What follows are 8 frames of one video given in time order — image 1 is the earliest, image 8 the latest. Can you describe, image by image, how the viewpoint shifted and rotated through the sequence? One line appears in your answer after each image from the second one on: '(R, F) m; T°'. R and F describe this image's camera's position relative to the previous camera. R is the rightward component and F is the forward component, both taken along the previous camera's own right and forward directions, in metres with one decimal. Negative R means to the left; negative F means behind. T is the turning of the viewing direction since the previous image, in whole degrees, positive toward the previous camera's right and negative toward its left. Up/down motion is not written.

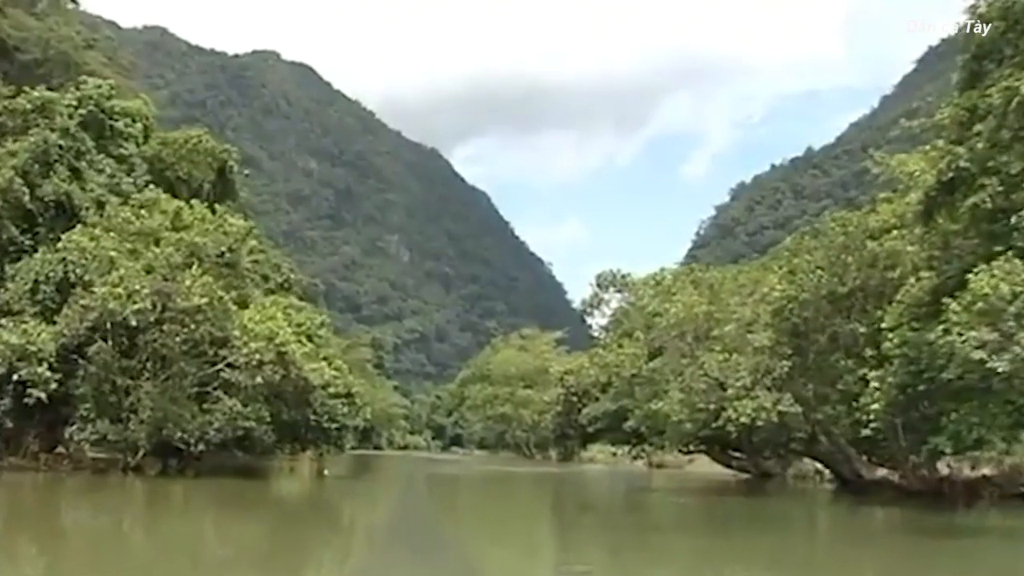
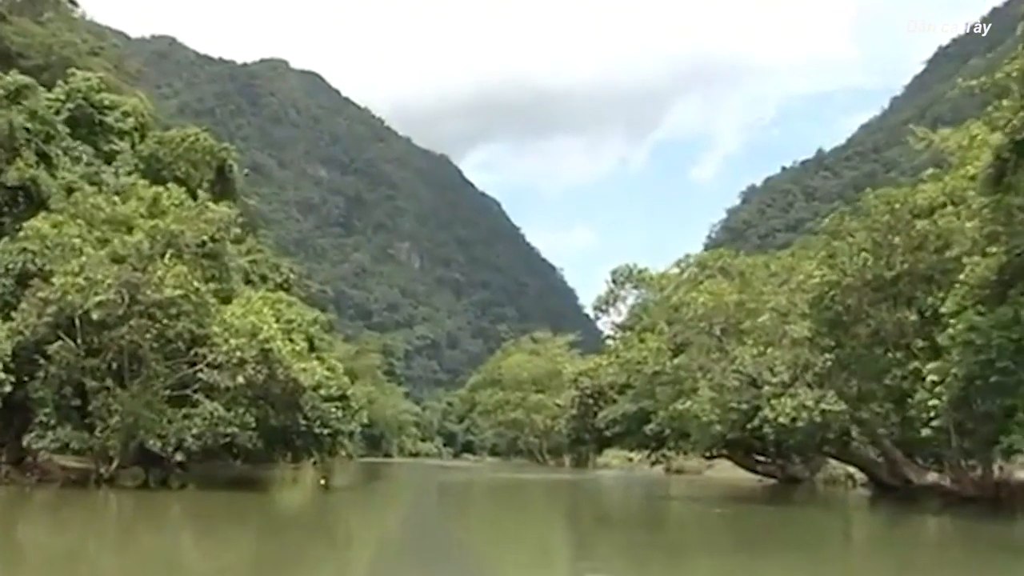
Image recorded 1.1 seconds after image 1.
(0.0, +2.5) m; -1°
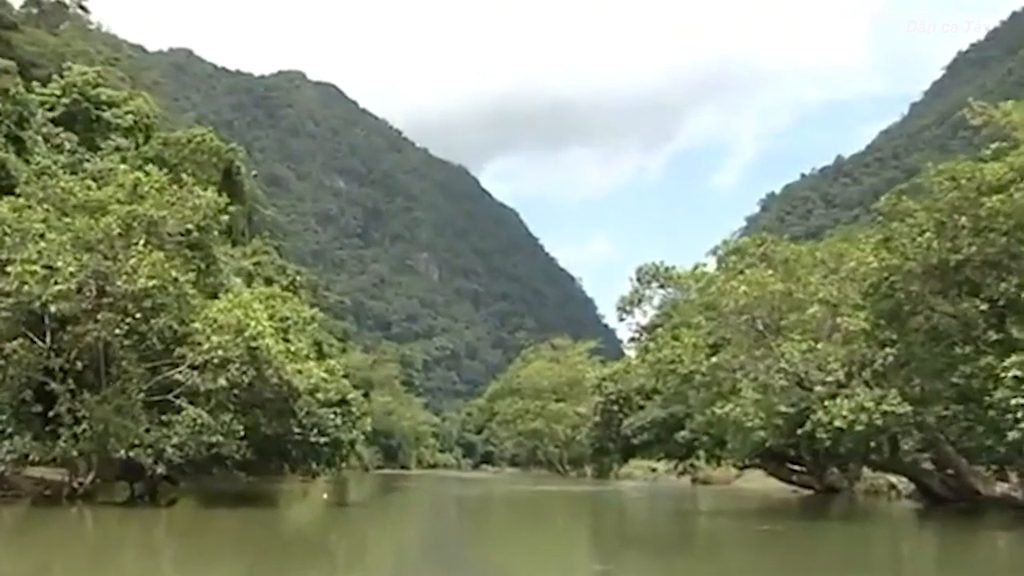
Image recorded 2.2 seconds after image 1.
(0.0, +2.6) m; -1°
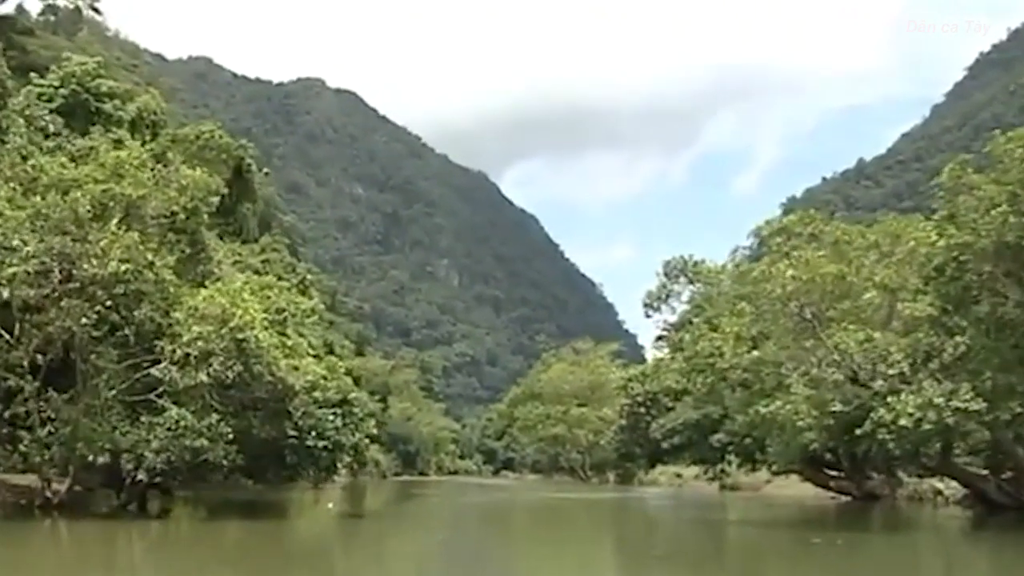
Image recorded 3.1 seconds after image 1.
(0.0, +2.3) m; -1°
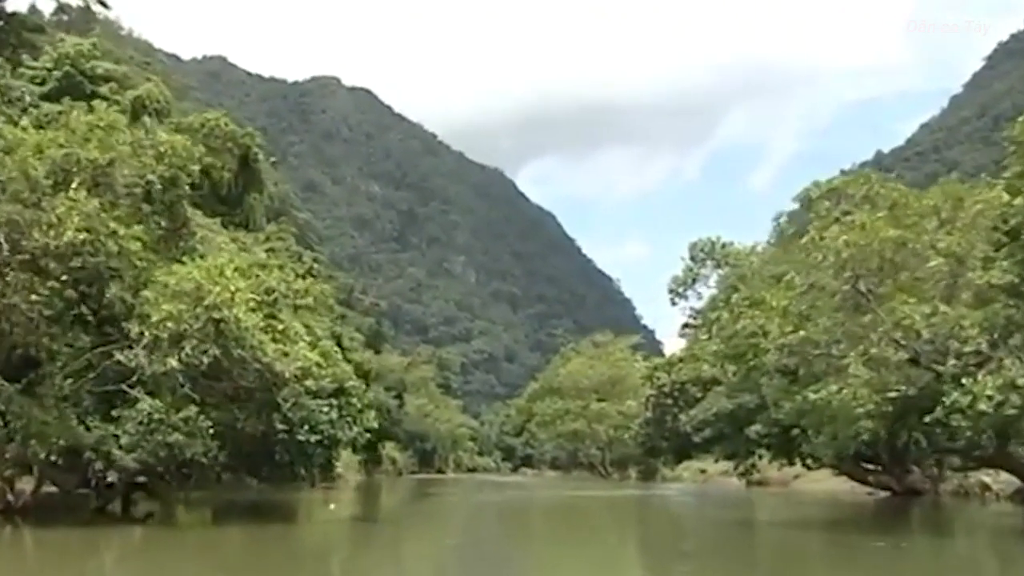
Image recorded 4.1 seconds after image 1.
(0.0, +2.2) m; -1°
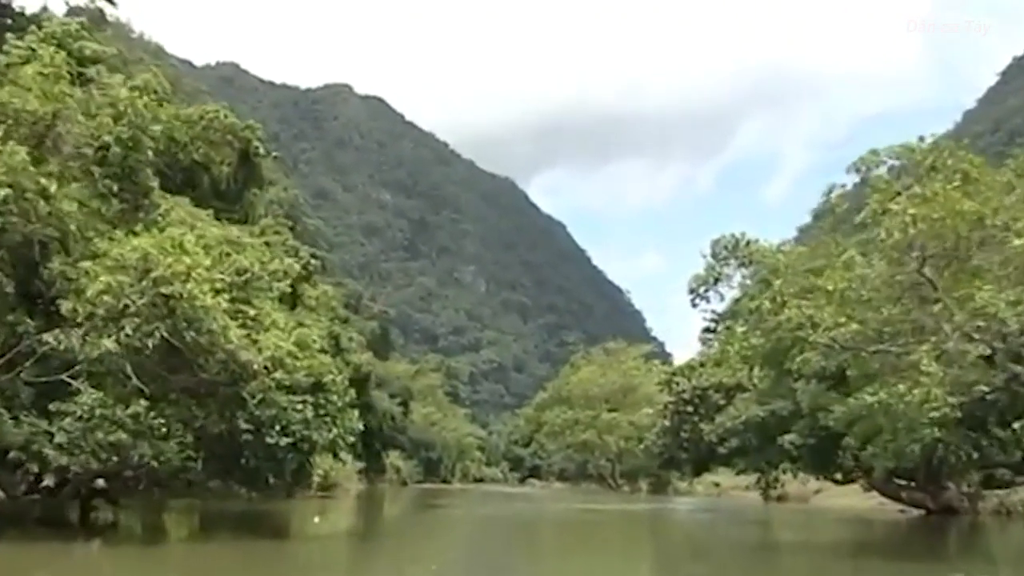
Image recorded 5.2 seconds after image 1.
(0.0, +2.5) m; 0°
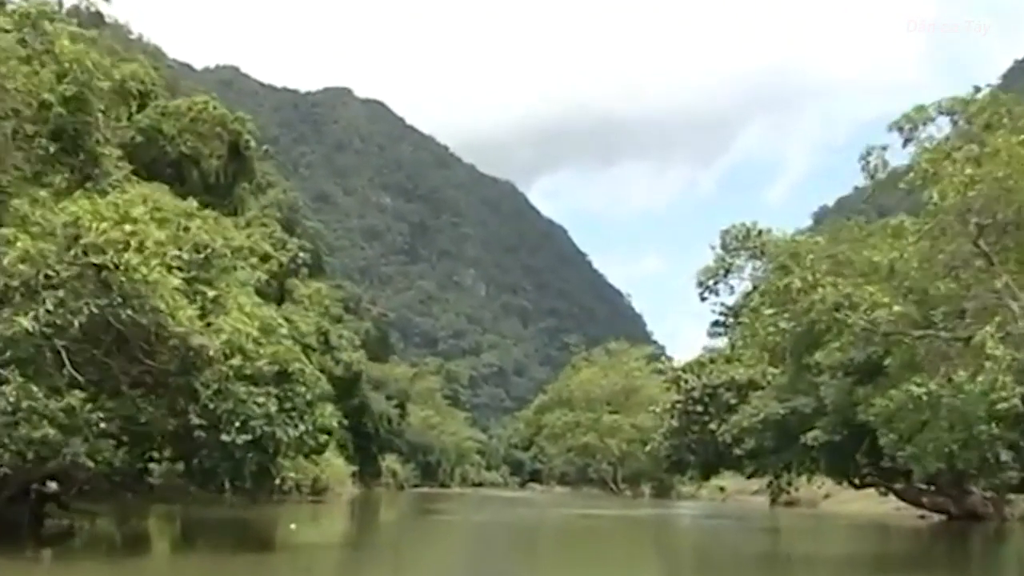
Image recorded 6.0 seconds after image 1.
(+0.1, +2.0) m; 0°
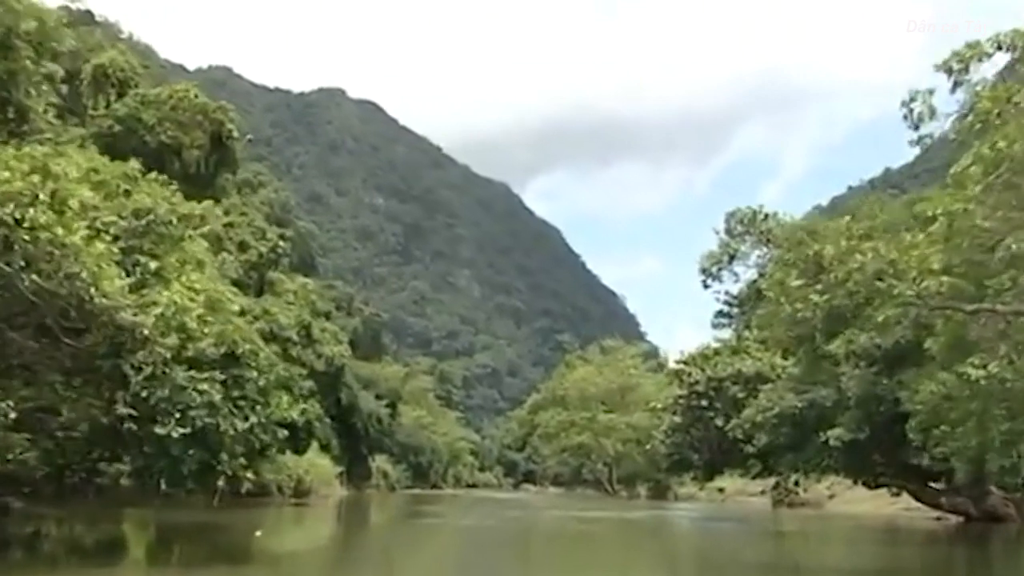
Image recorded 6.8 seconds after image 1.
(+0.1, +1.9) m; 0°
